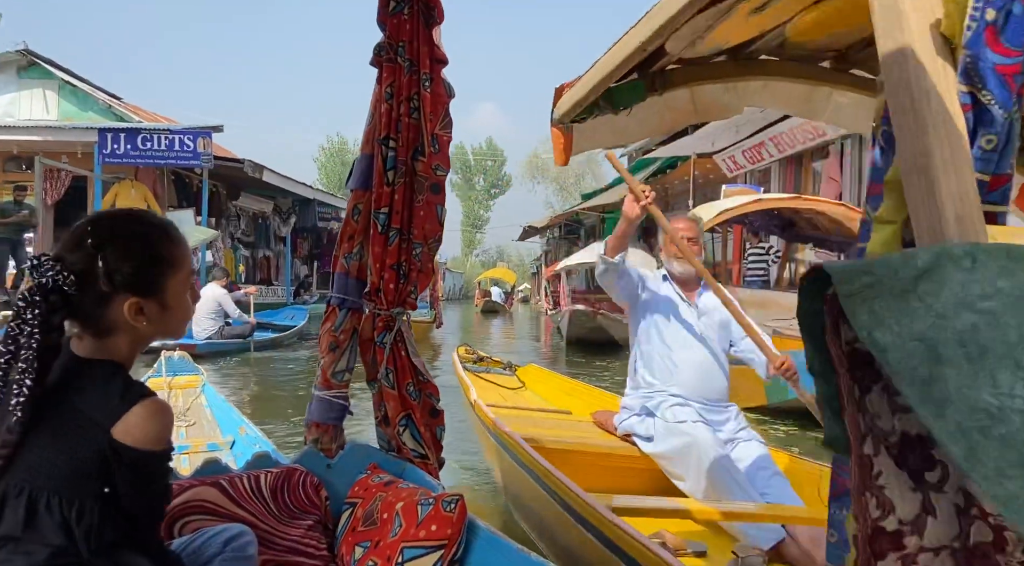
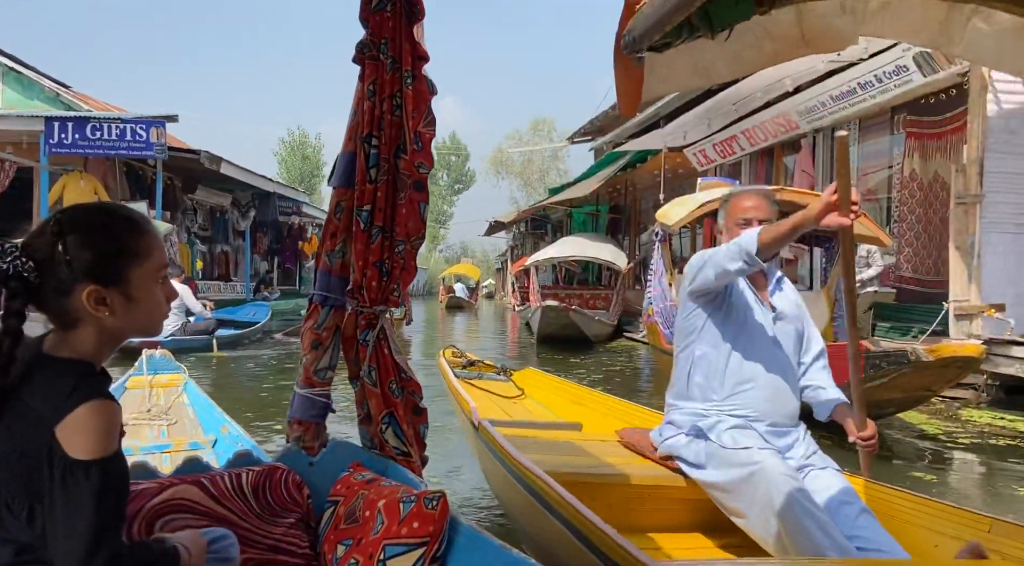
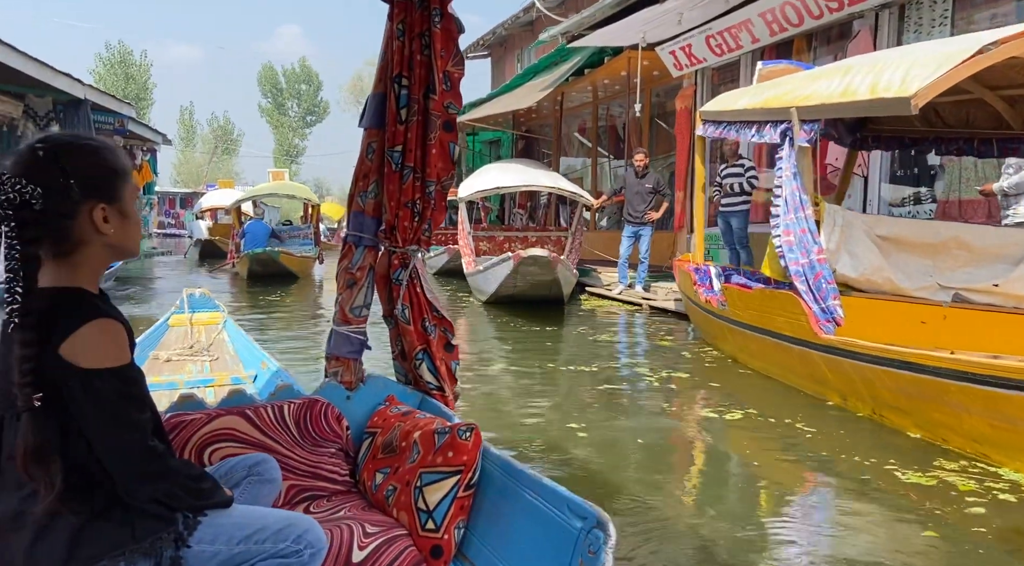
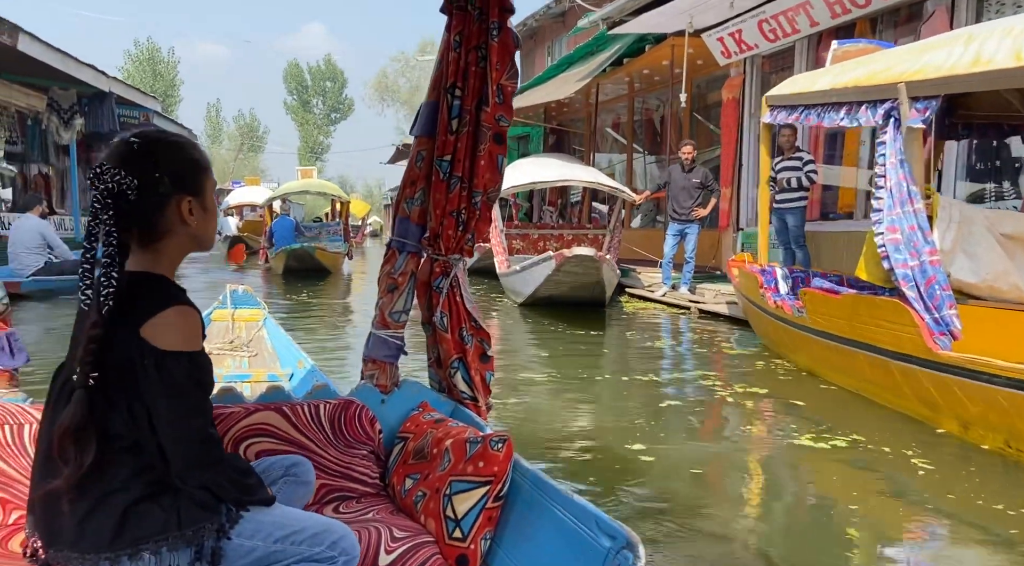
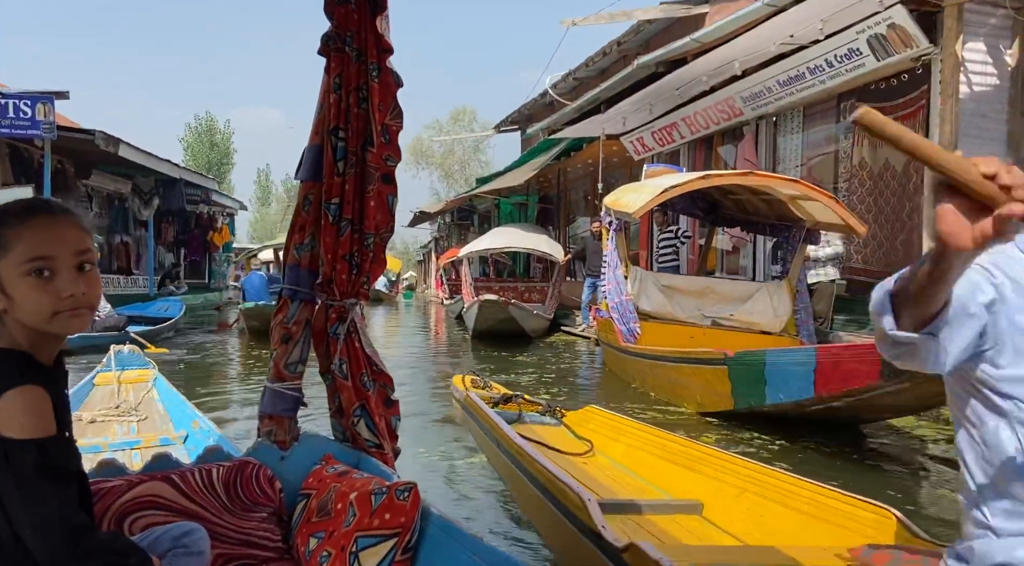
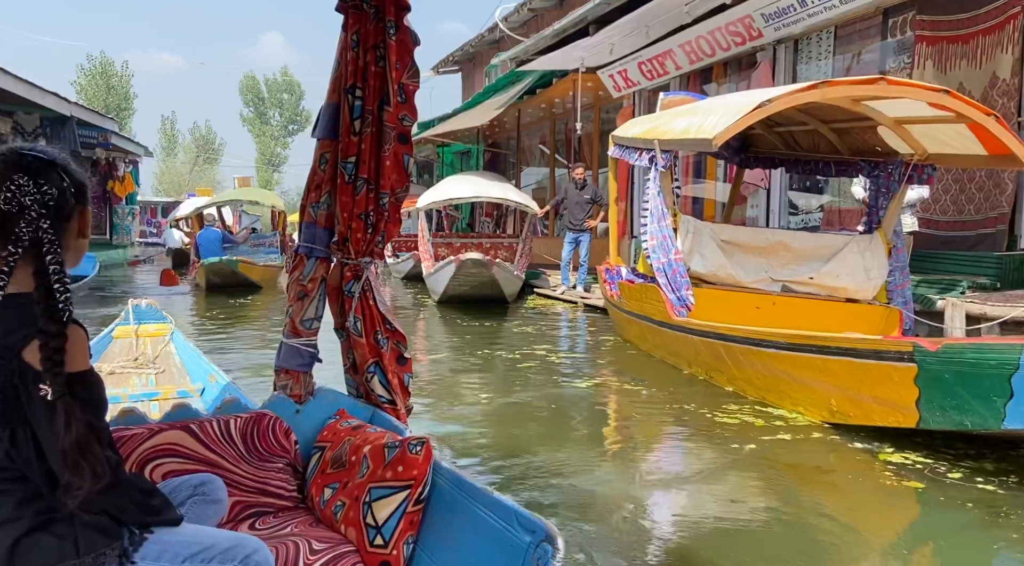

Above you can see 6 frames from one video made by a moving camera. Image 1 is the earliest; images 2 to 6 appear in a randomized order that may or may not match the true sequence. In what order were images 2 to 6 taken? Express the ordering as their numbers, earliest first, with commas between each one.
2, 5, 6, 3, 4
